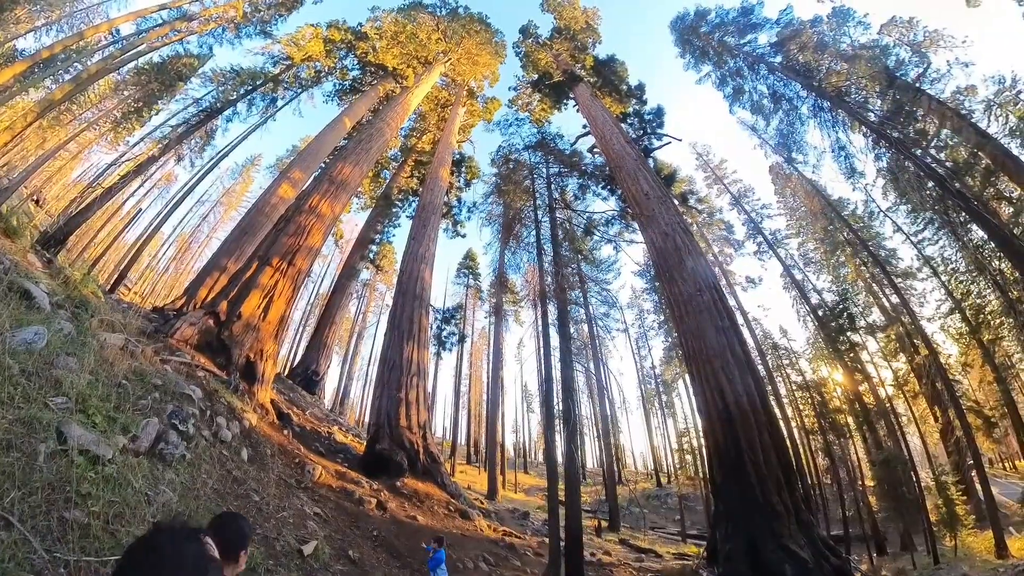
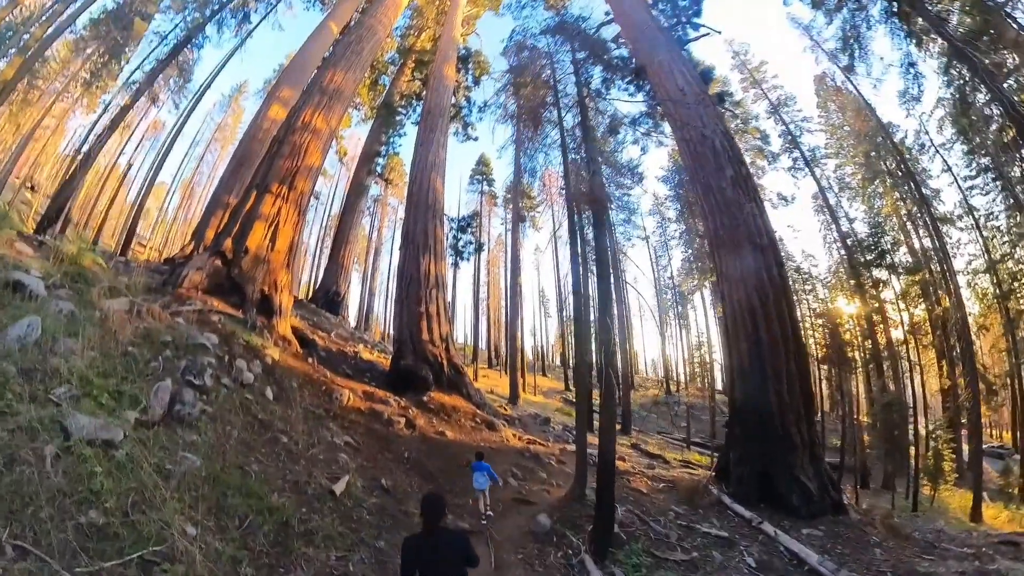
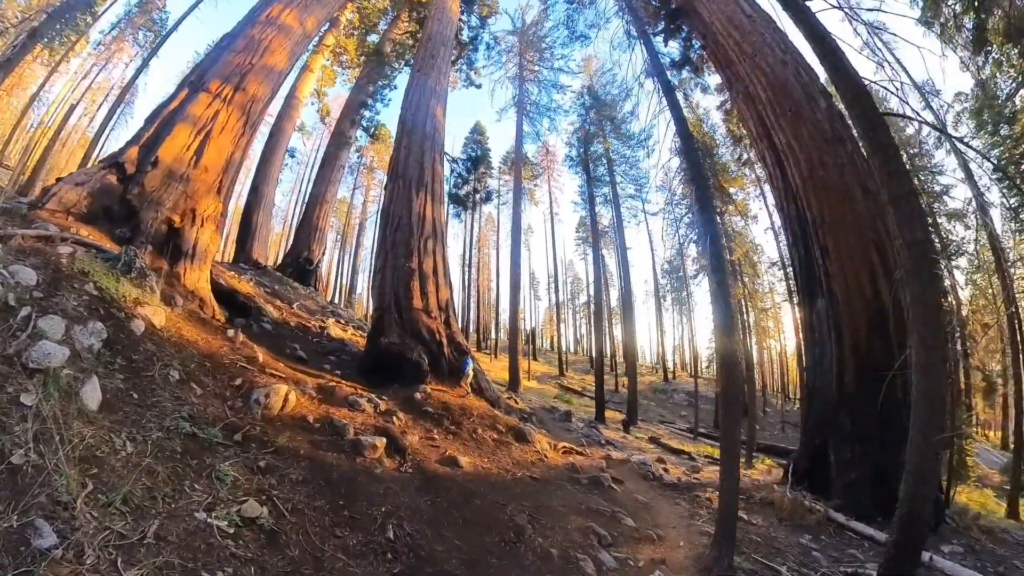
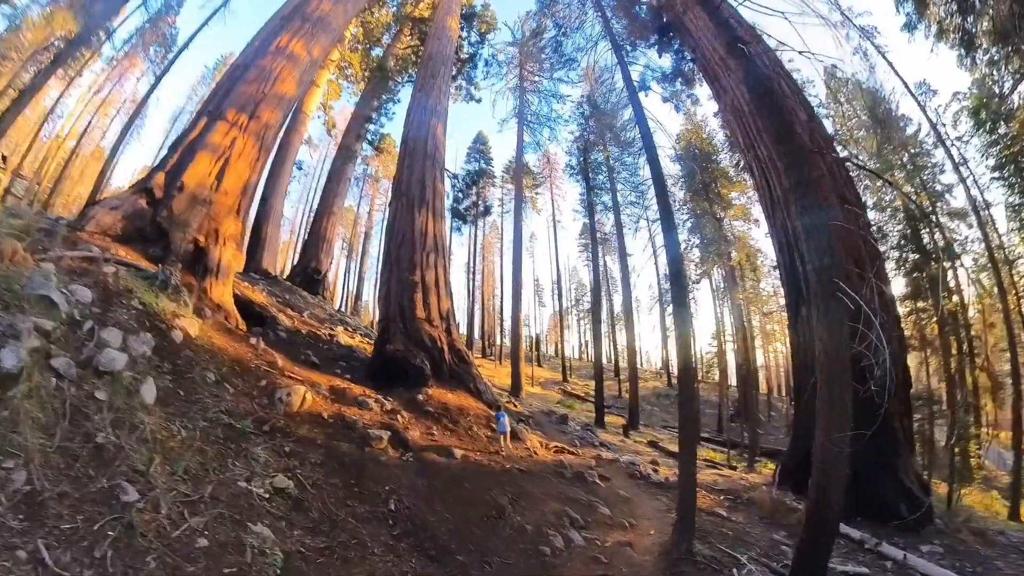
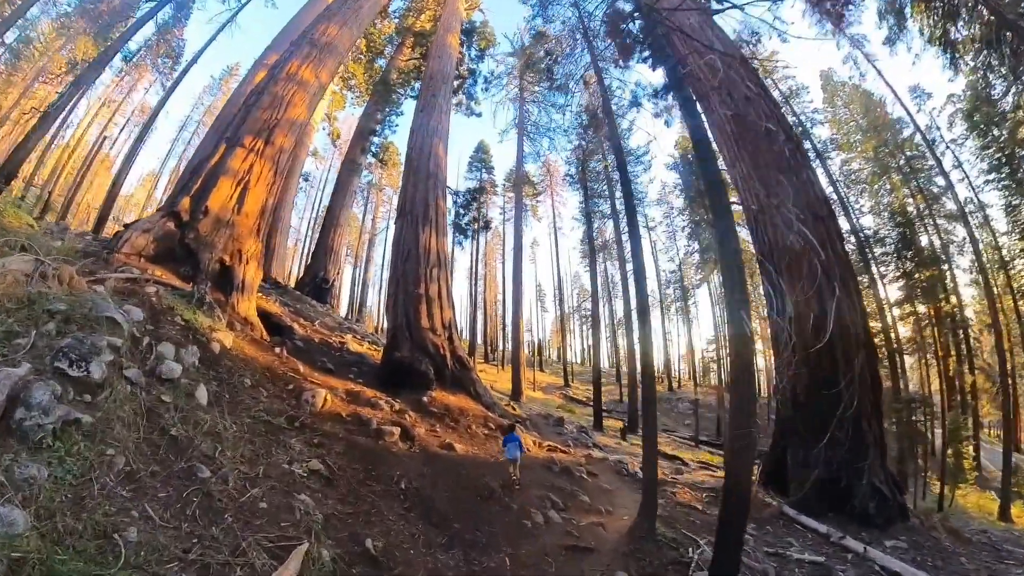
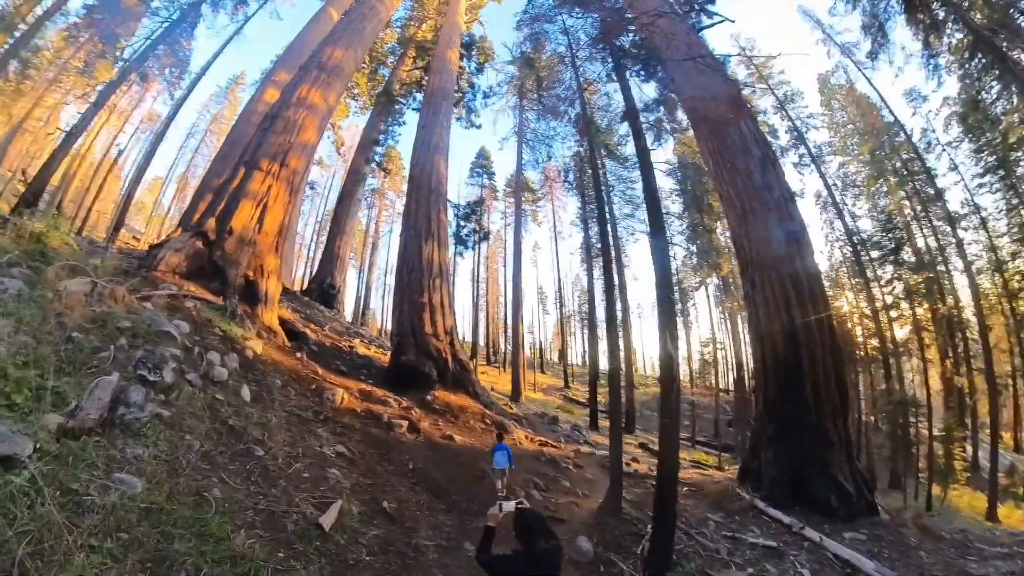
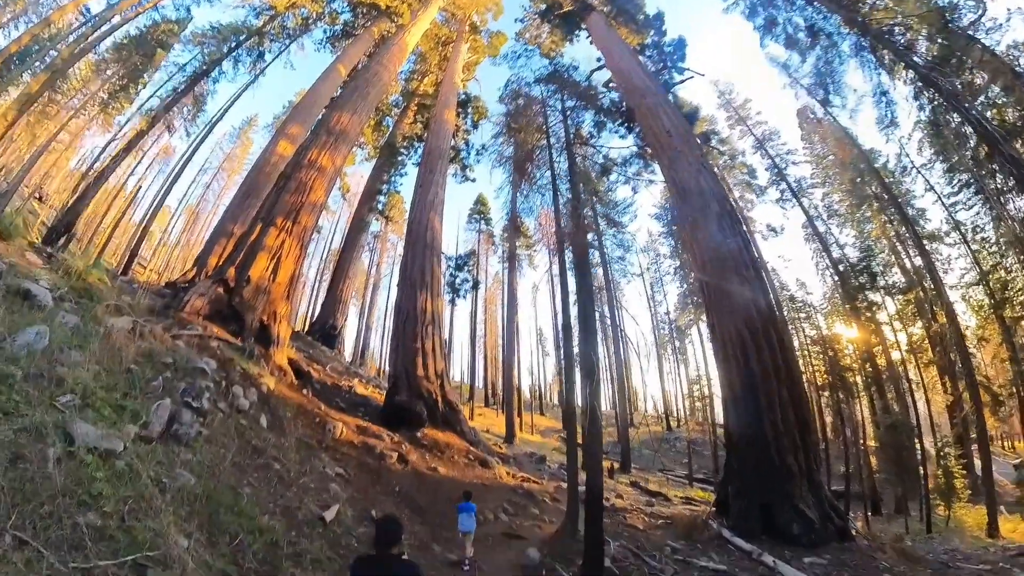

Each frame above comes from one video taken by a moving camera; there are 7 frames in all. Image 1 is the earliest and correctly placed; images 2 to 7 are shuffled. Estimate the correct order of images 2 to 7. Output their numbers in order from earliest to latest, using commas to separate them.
7, 2, 6, 5, 4, 3
